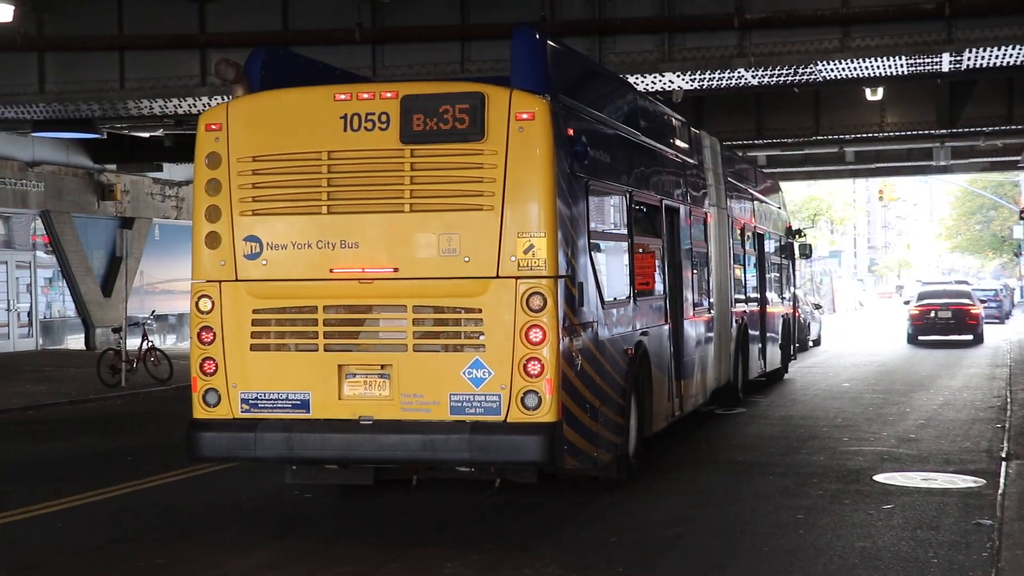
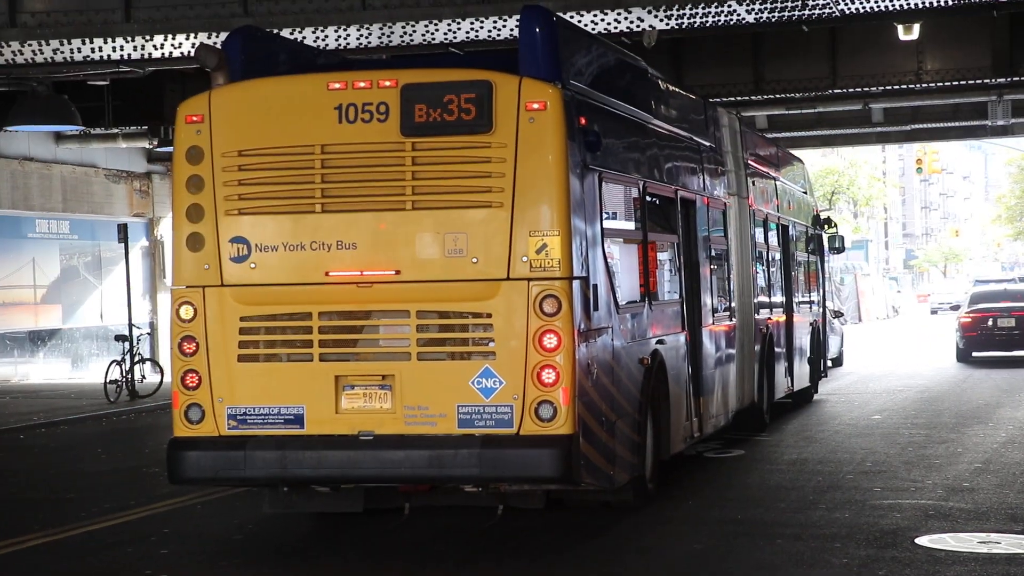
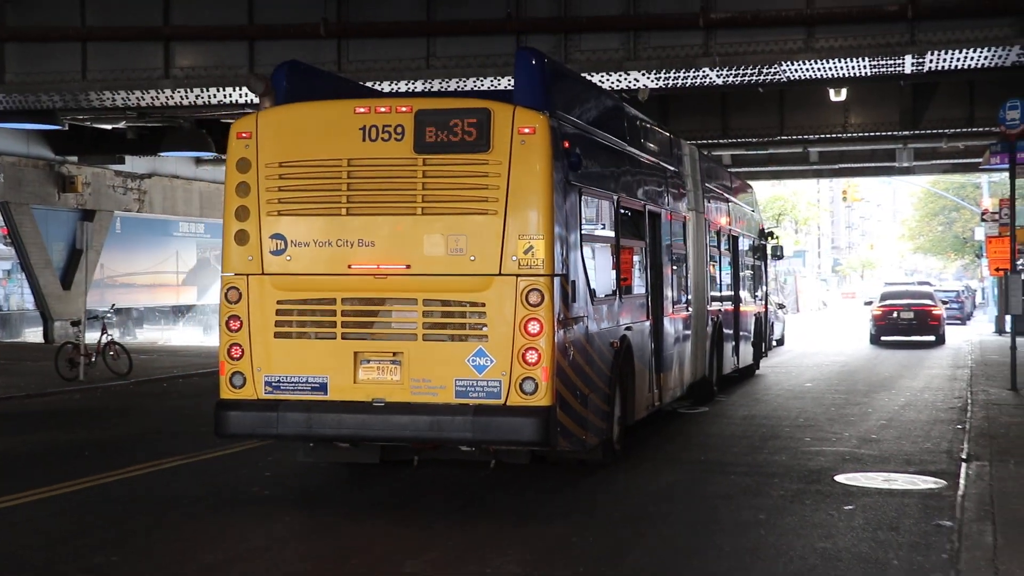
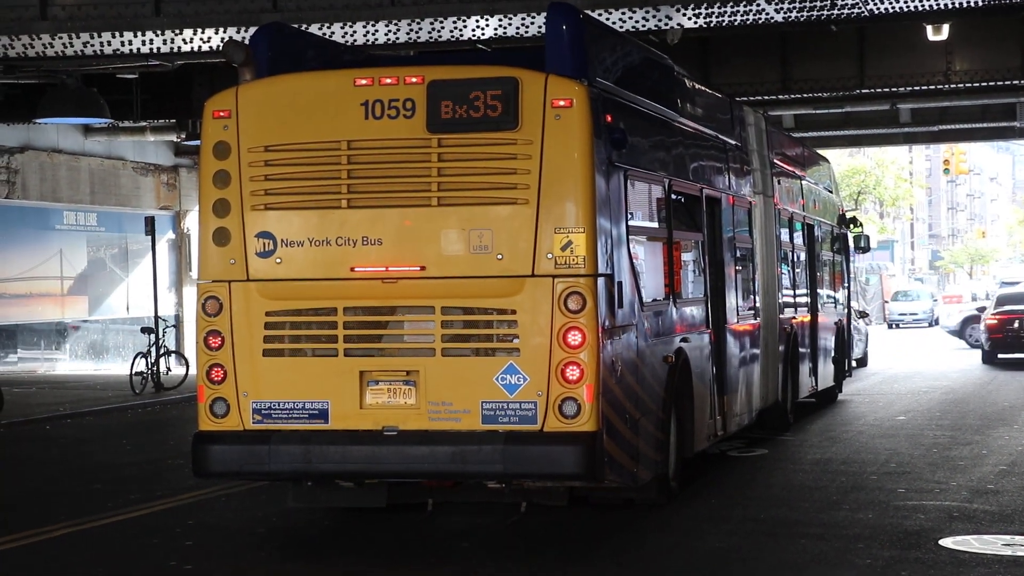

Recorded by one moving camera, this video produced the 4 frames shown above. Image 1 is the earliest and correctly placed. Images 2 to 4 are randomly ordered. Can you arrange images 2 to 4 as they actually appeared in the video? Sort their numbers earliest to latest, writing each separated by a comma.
3, 2, 4
